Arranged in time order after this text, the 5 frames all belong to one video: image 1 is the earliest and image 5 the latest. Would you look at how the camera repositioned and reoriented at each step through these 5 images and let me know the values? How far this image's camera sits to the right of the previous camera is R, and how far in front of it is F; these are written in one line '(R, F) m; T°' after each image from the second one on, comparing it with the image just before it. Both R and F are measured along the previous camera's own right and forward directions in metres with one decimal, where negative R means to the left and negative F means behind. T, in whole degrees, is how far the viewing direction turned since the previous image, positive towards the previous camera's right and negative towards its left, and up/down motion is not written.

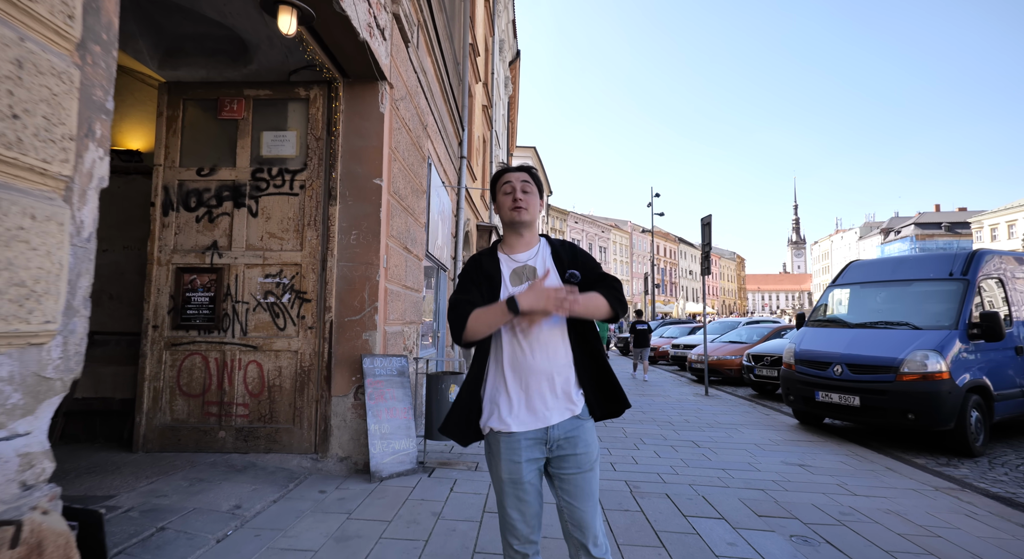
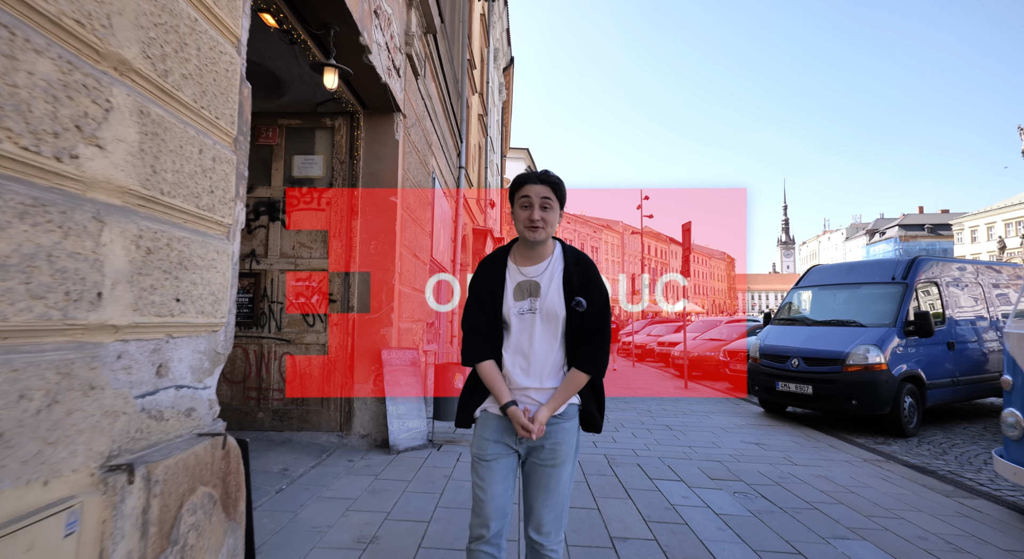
(0.0, -0.8) m; +1°
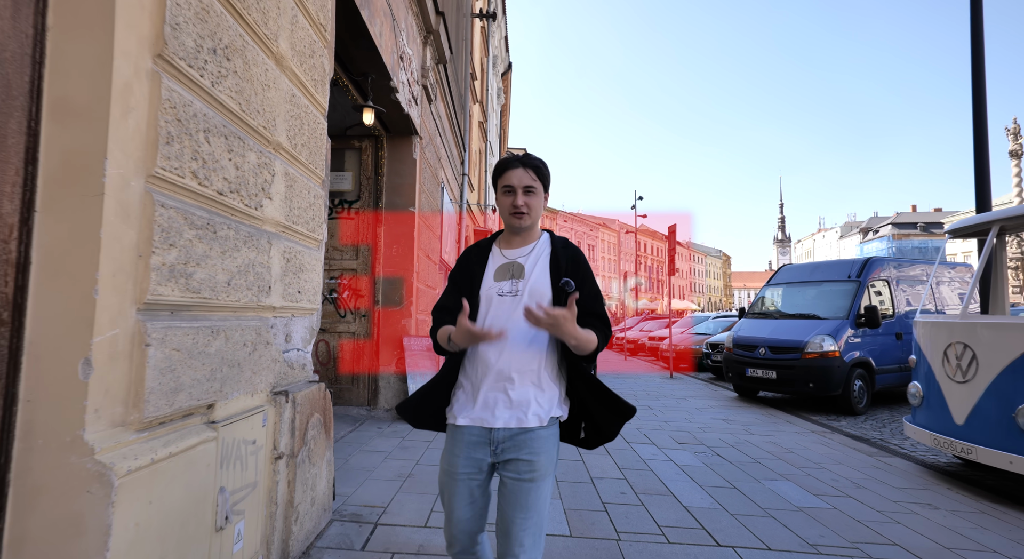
(0.0, -1.0) m; 0°
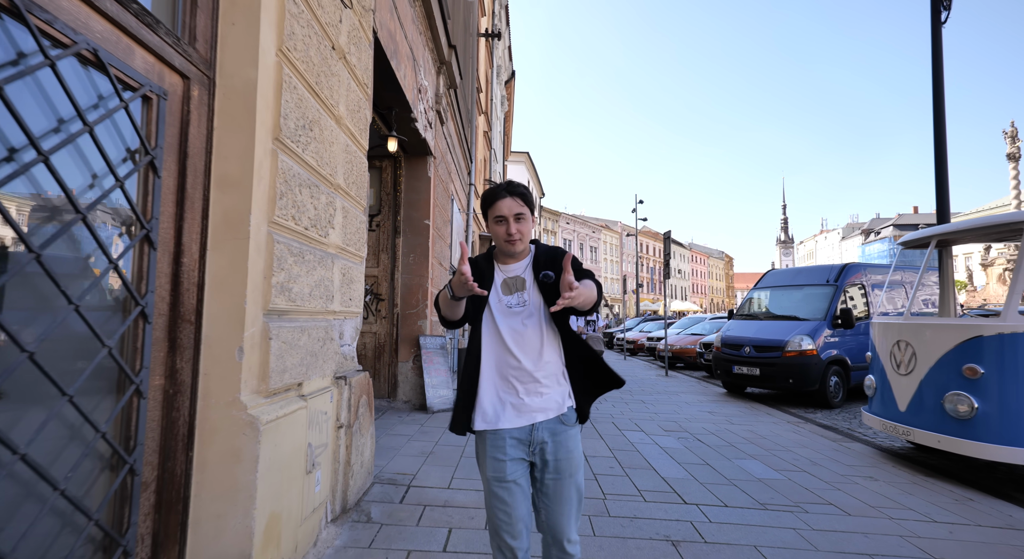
(0.0, -0.7) m; 0°
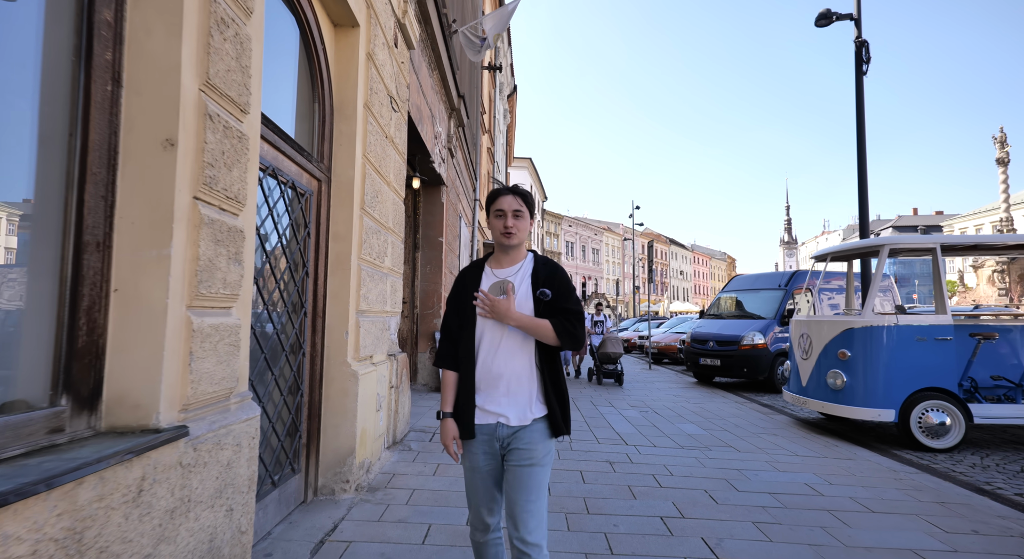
(+0.1, -1.6) m; 0°
